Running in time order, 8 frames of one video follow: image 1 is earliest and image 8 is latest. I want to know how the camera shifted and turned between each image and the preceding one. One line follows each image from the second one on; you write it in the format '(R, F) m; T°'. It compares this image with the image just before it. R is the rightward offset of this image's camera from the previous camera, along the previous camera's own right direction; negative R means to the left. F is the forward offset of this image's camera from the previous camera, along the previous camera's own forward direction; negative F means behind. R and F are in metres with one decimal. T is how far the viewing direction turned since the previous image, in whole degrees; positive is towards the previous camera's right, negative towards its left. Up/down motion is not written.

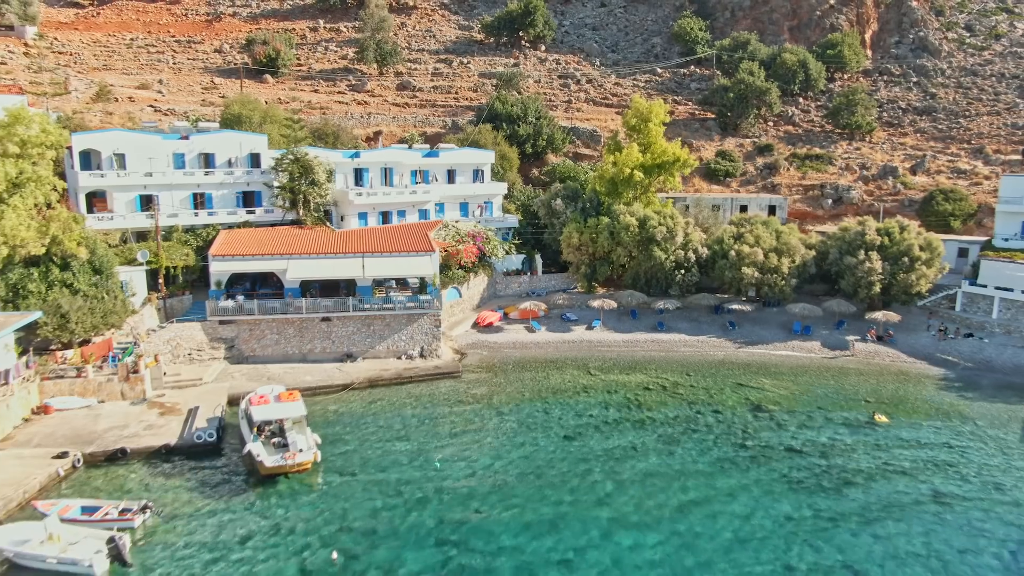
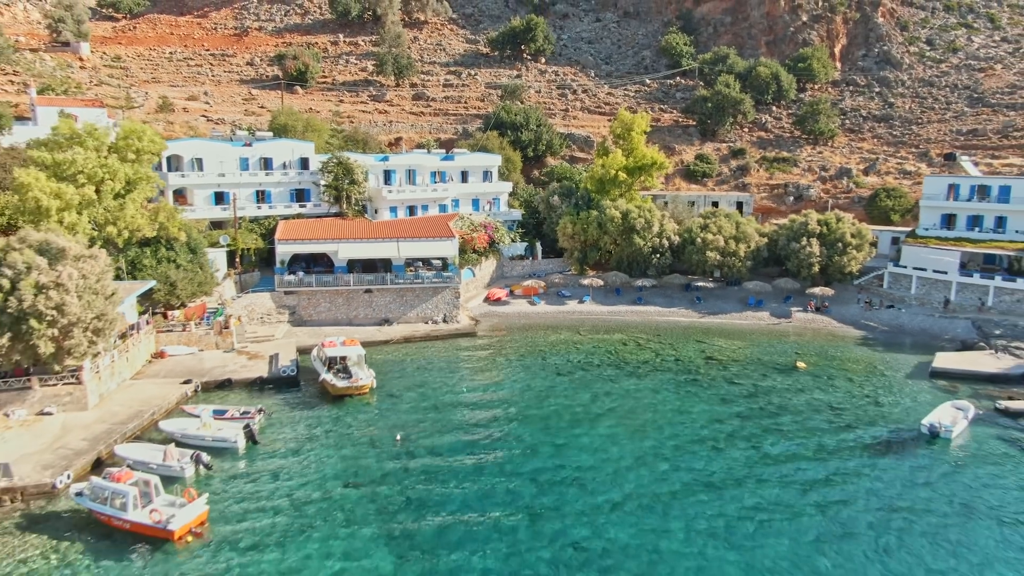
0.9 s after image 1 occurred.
(-0.2, -8.5) m; 0°
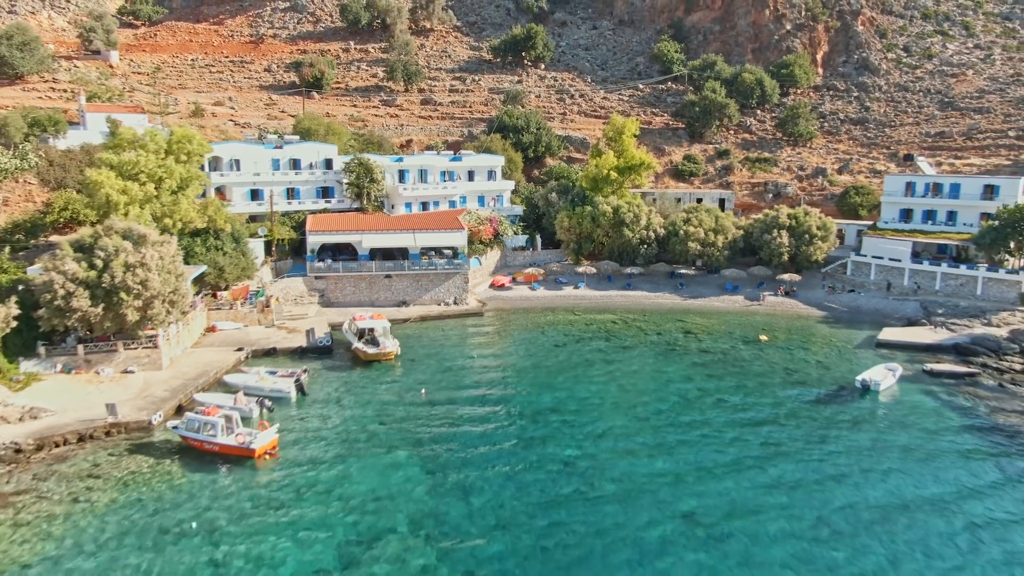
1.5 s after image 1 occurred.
(-0.1, -5.7) m; 0°
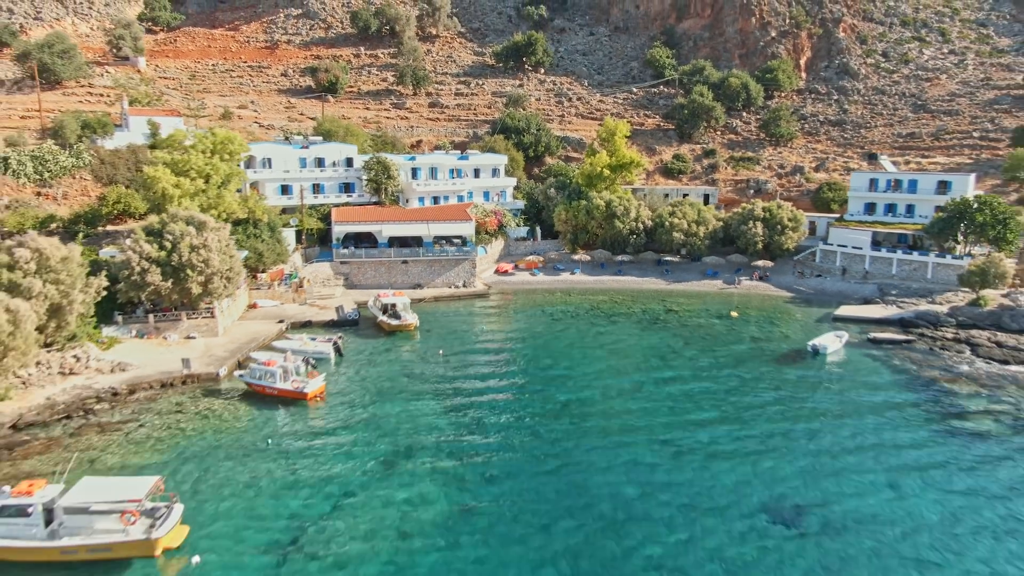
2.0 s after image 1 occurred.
(-0.1, -6.1) m; 0°
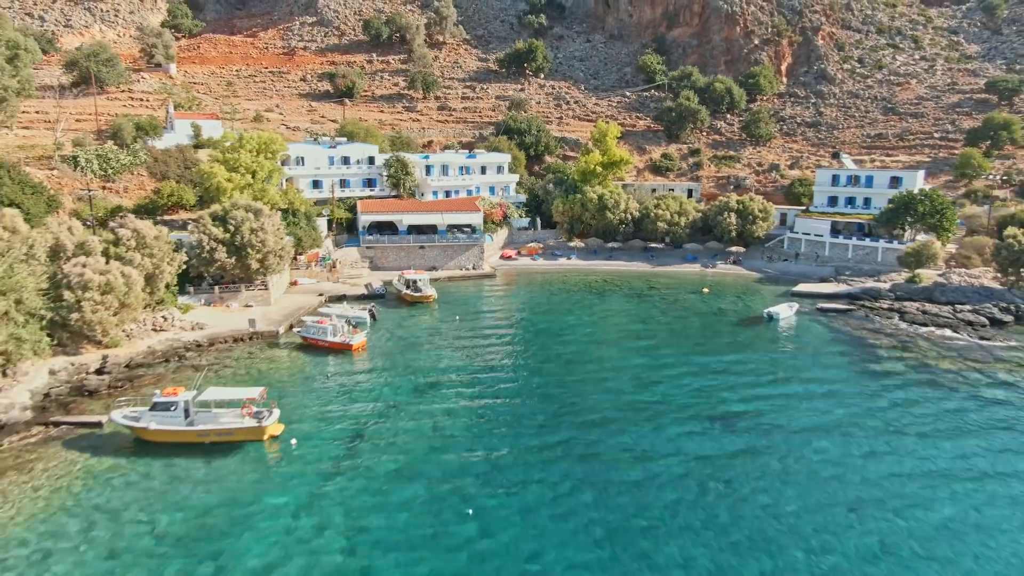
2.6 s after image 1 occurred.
(-0.2, -8.0) m; 0°
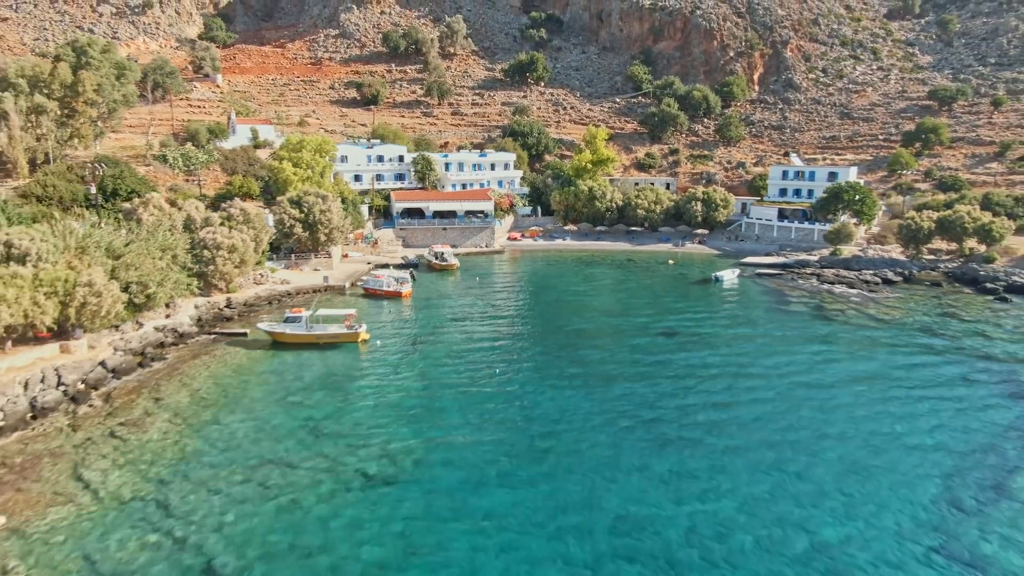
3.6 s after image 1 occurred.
(-0.3, -14.6) m; 0°
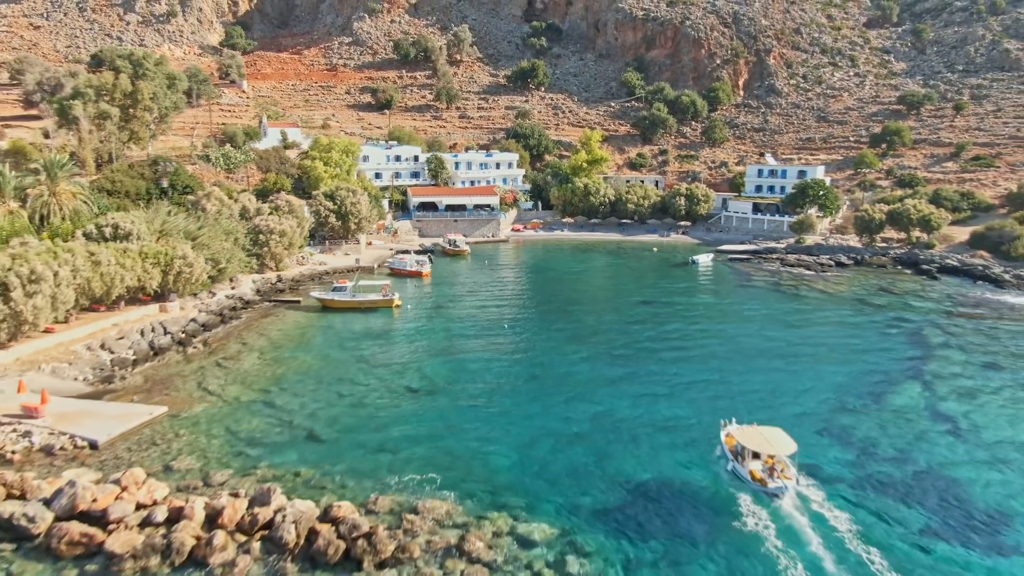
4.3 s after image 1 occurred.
(-0.2, -9.8) m; 0°
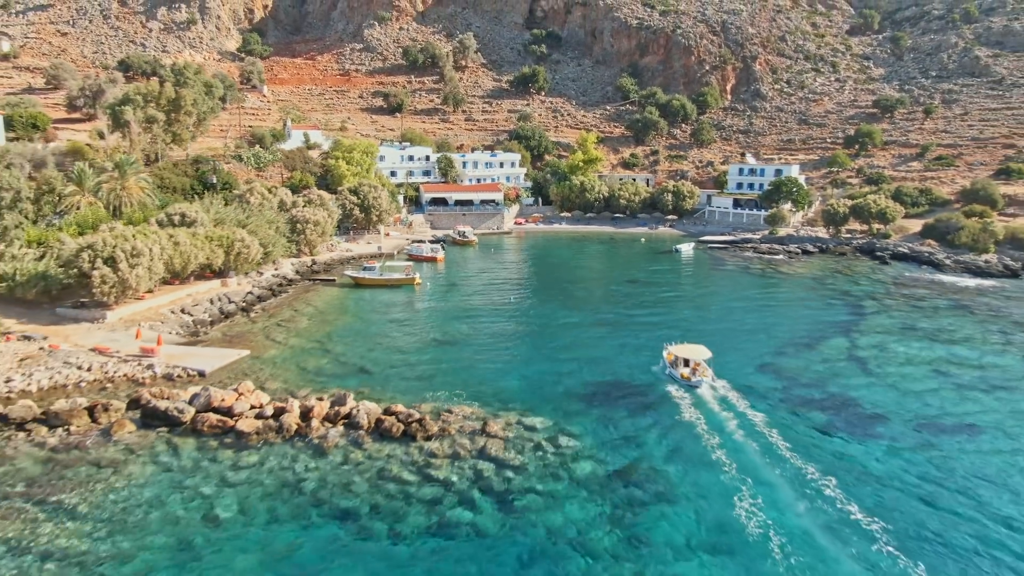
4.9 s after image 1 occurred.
(-0.2, -9.2) m; 0°
